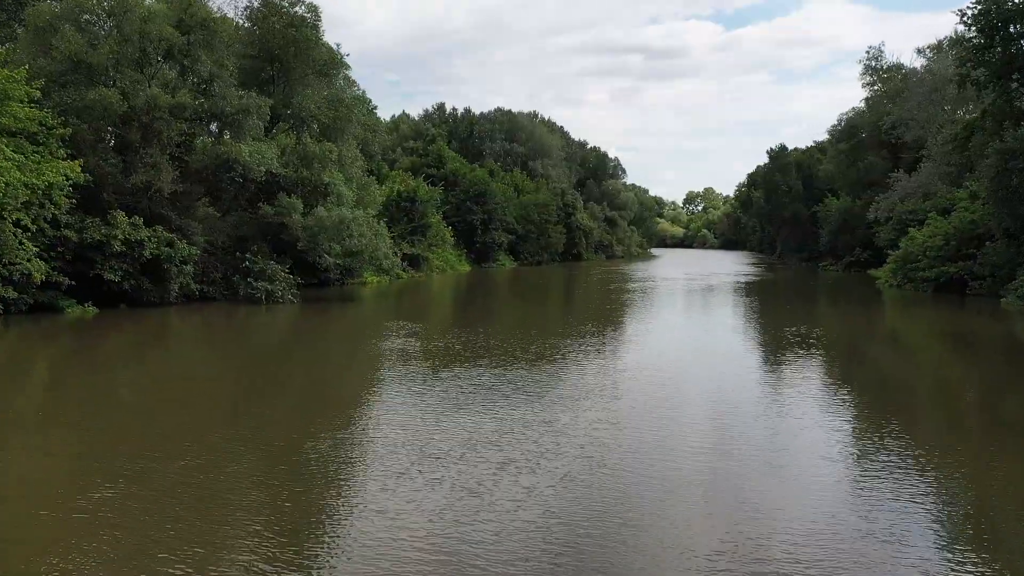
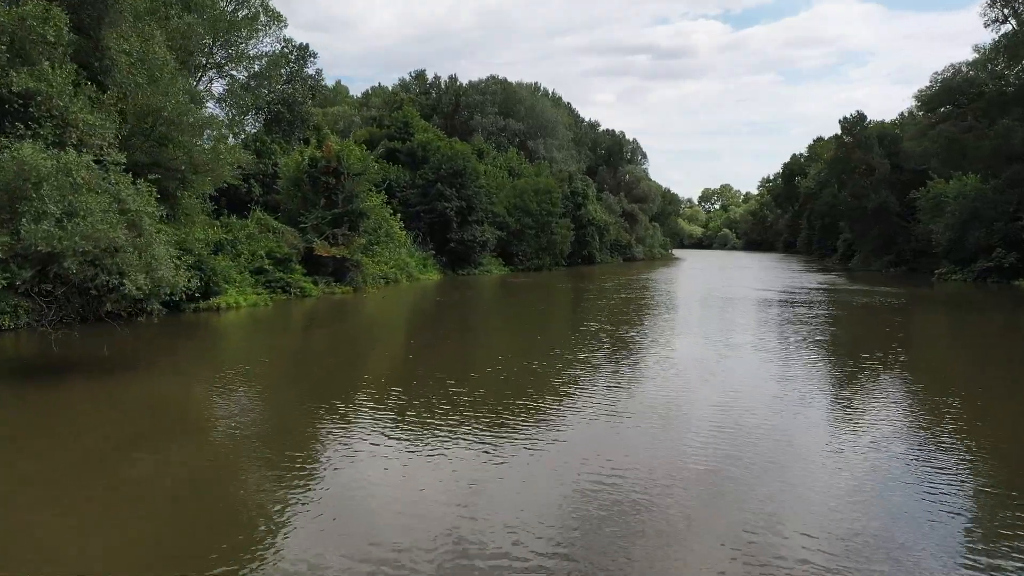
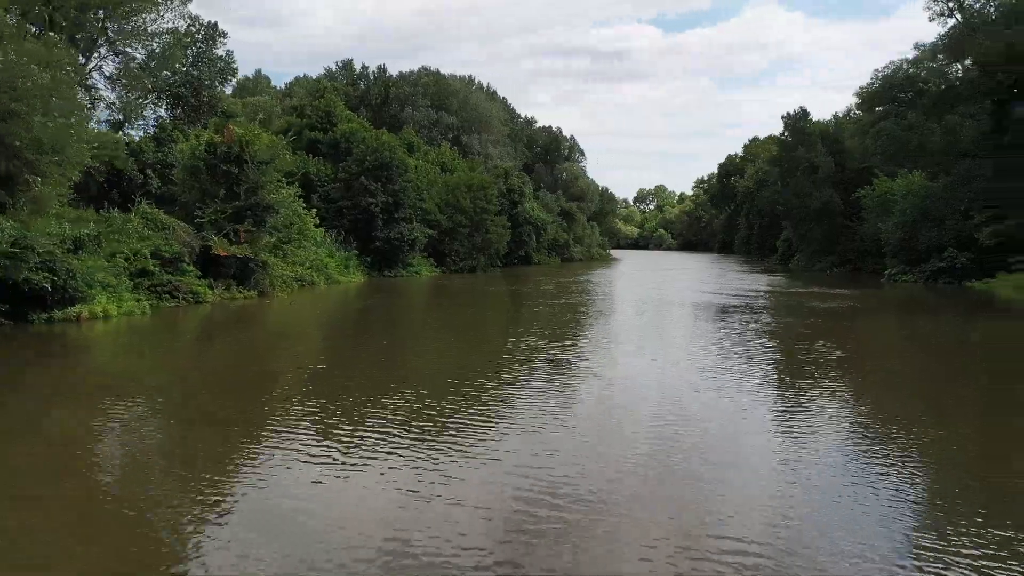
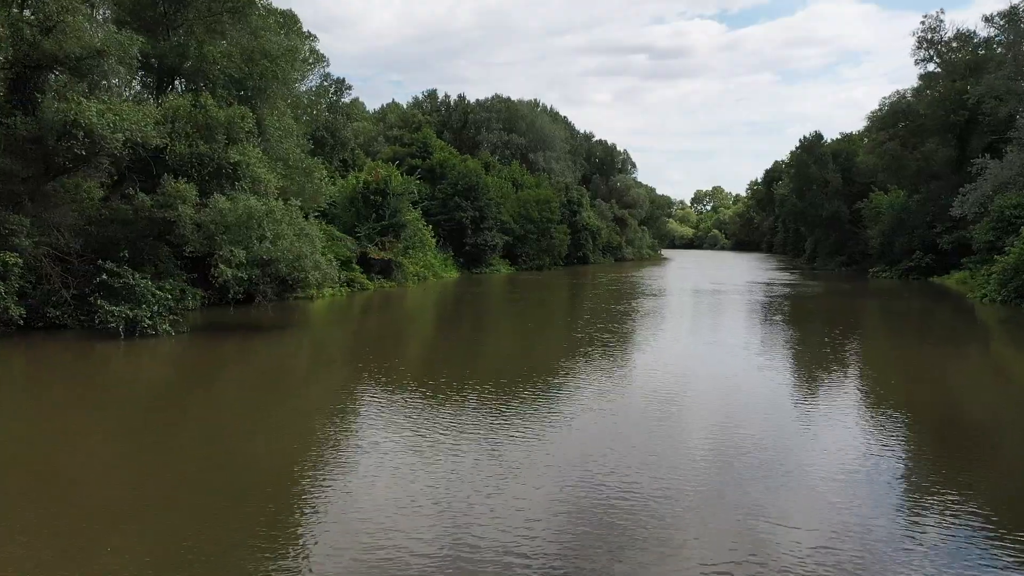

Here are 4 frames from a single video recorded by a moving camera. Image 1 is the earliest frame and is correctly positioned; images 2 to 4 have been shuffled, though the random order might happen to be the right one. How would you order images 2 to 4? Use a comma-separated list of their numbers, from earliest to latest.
4, 2, 3
